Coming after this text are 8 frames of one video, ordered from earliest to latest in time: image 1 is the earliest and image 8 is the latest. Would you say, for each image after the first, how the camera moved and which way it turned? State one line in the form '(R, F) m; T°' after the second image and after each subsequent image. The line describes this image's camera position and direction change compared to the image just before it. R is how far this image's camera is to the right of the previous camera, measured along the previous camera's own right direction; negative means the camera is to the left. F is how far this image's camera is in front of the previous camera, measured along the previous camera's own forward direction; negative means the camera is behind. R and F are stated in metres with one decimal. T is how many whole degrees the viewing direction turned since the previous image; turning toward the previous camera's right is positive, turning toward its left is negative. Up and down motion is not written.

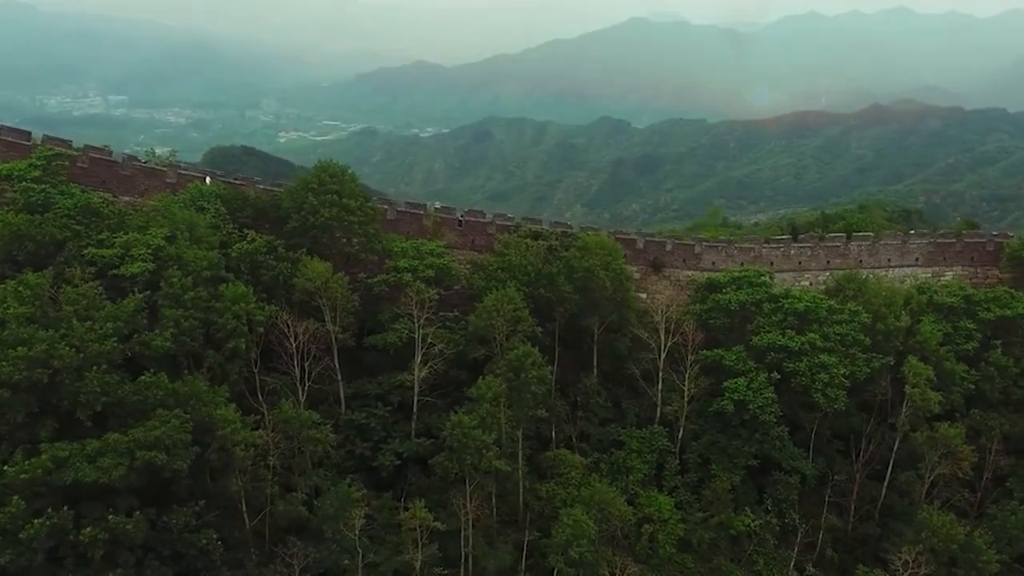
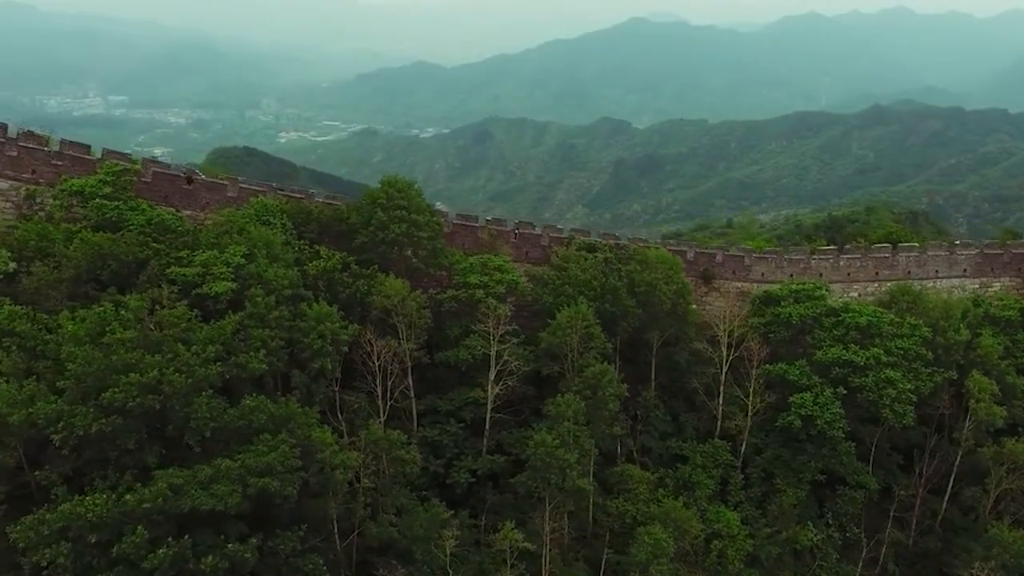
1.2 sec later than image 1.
(-1.0, 0.0) m; 0°
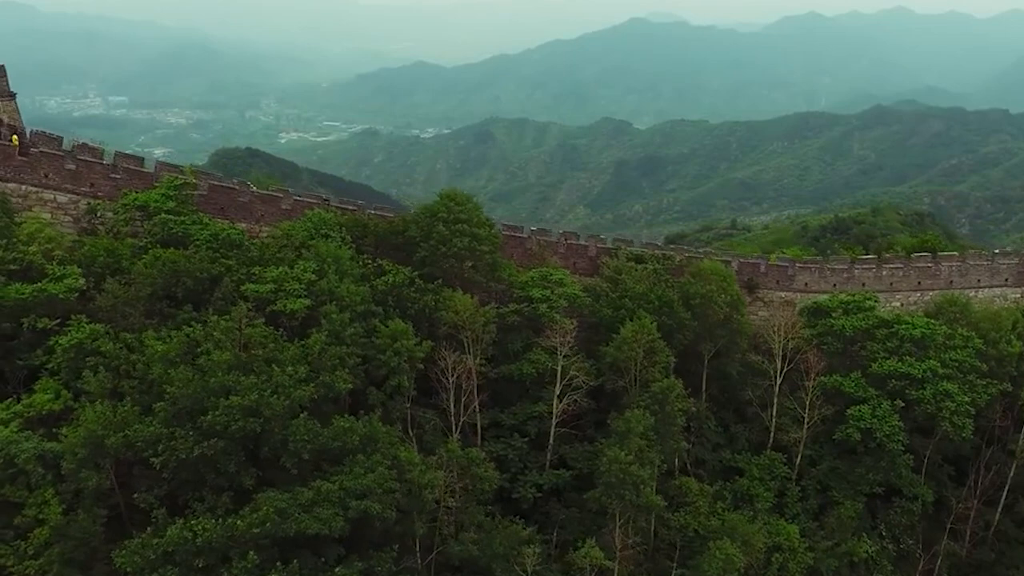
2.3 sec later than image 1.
(-0.9, 0.0) m; 0°
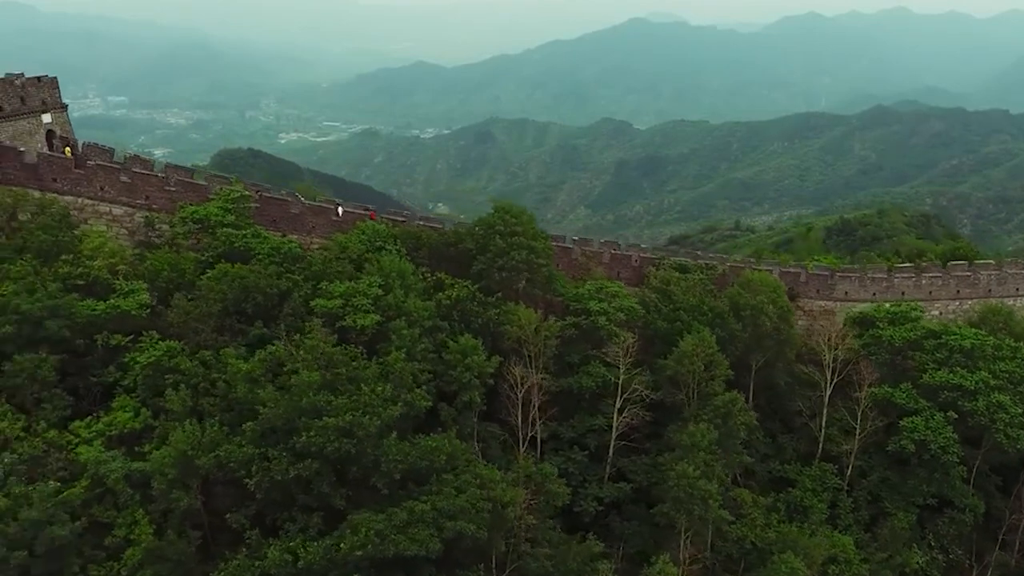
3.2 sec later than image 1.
(-0.8, 0.0) m; 0°
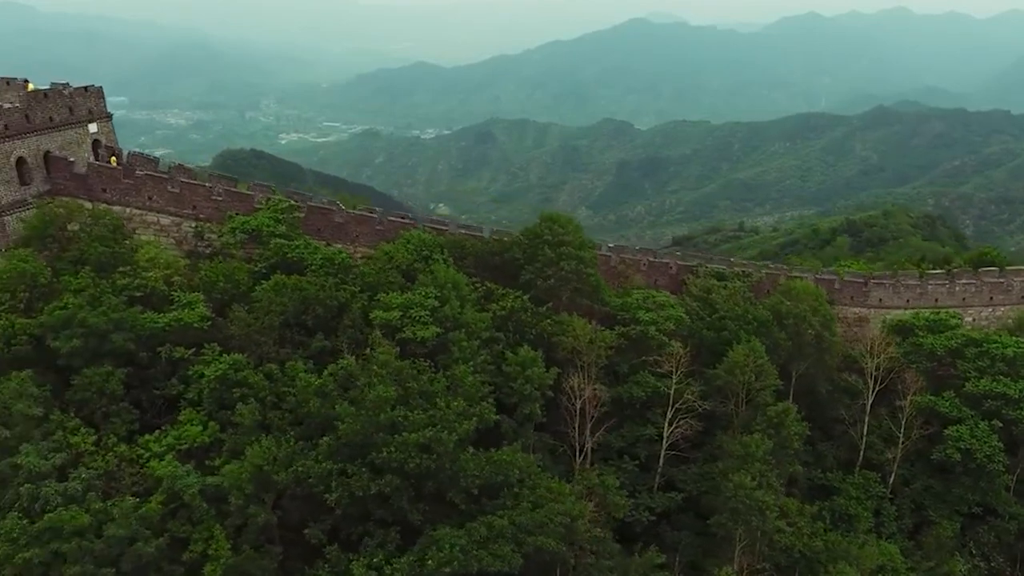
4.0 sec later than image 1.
(-0.7, 0.0) m; 0°
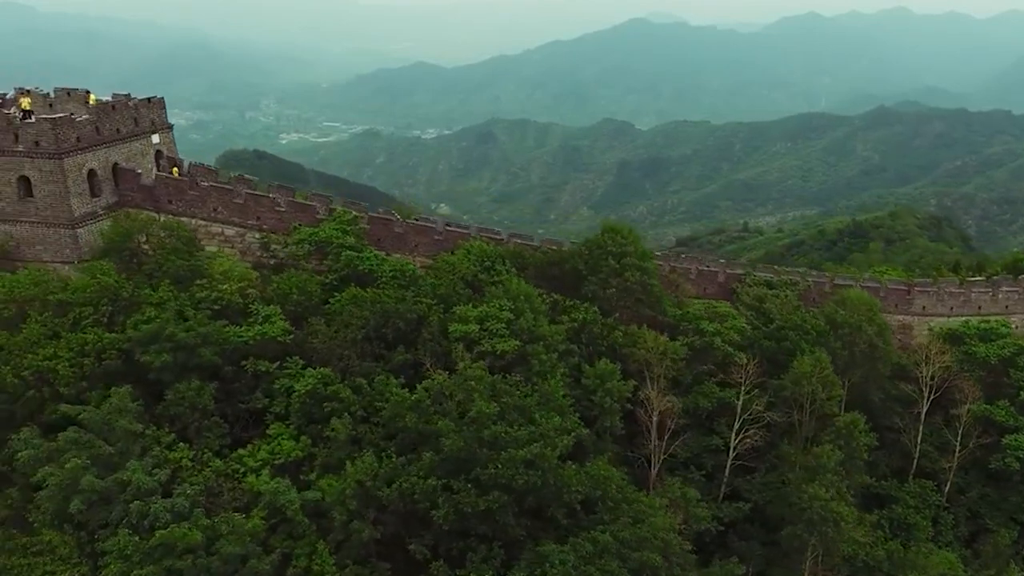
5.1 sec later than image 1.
(-0.9, -0.1) m; 0°
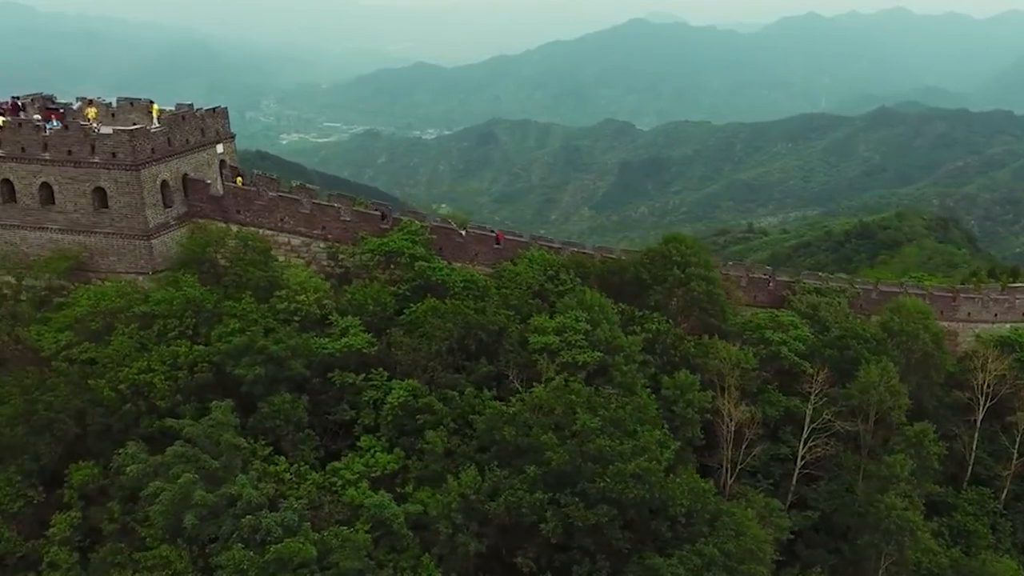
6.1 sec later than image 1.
(-0.9, -0.1) m; 0°
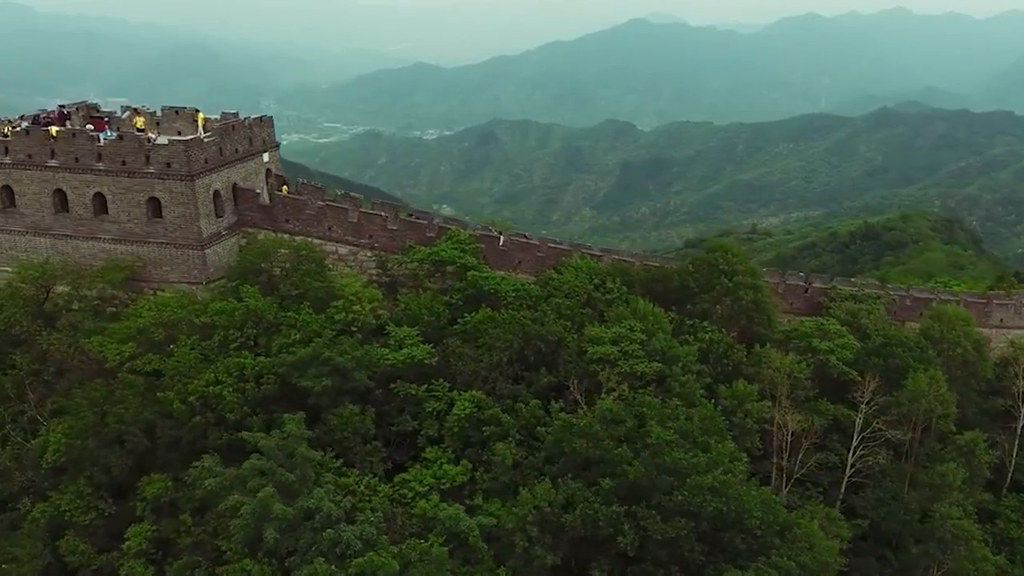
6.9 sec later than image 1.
(-0.7, 0.0) m; 0°
